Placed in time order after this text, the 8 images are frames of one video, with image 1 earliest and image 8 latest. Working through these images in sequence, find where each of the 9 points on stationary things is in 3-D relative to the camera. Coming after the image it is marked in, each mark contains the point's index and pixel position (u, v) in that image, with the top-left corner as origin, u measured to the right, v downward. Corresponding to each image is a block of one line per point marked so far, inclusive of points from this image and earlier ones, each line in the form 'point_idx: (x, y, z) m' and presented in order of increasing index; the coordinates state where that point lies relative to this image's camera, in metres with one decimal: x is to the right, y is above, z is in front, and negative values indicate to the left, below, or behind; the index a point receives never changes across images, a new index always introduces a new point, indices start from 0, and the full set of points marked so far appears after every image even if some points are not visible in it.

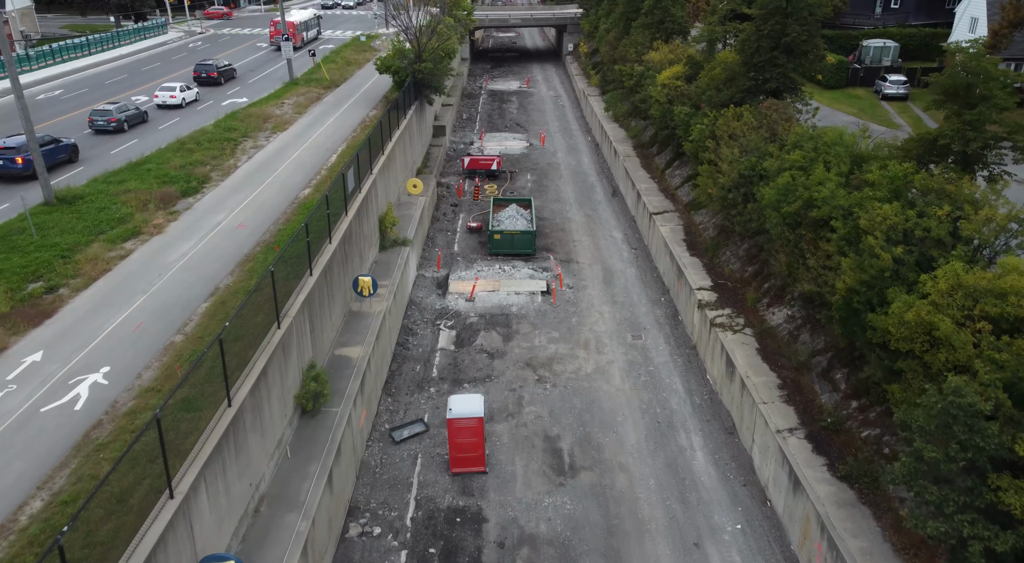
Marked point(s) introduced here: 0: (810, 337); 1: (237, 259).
0: (+7.0, -1.3, +18.3) m
1: (-6.9, +0.5, +19.4) m
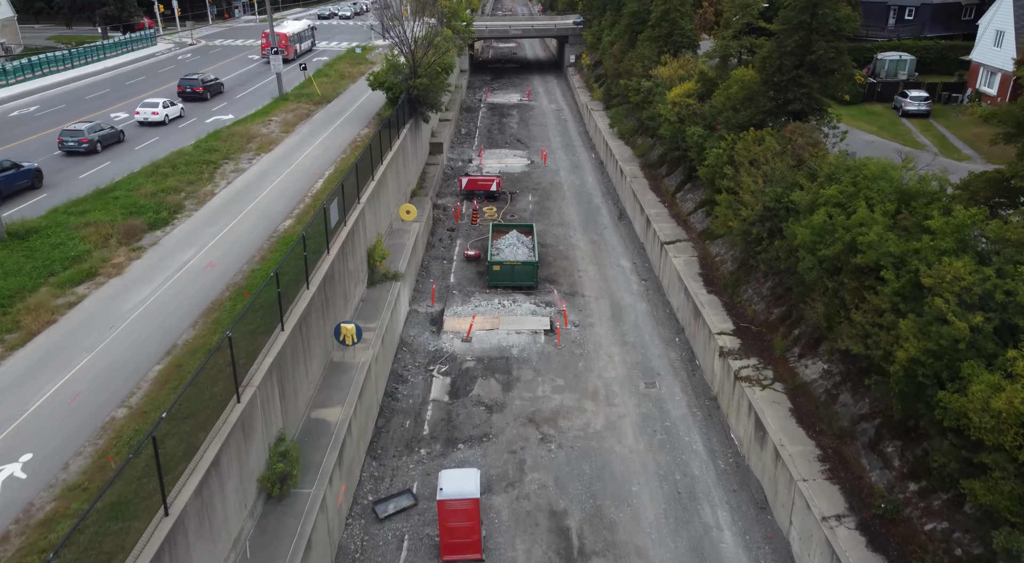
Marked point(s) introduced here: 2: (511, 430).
0: (+7.0, -2.4, +16.1) m
1: (-6.8, -0.6, +17.1) m
2: (0.0, -3.7, +19.1) m
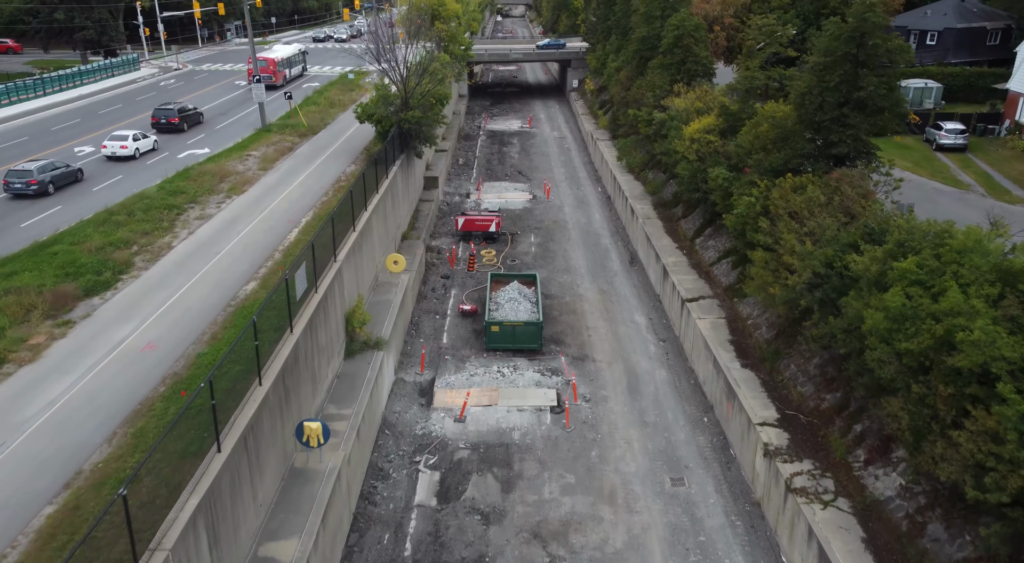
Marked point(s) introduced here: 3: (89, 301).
0: (+7.0, -4.1, +12.7) m
1: (-6.8, -2.3, +13.8) m
2: (0.0, -5.4, +15.6) m
3: (-10.0, -0.5, +18.4) m
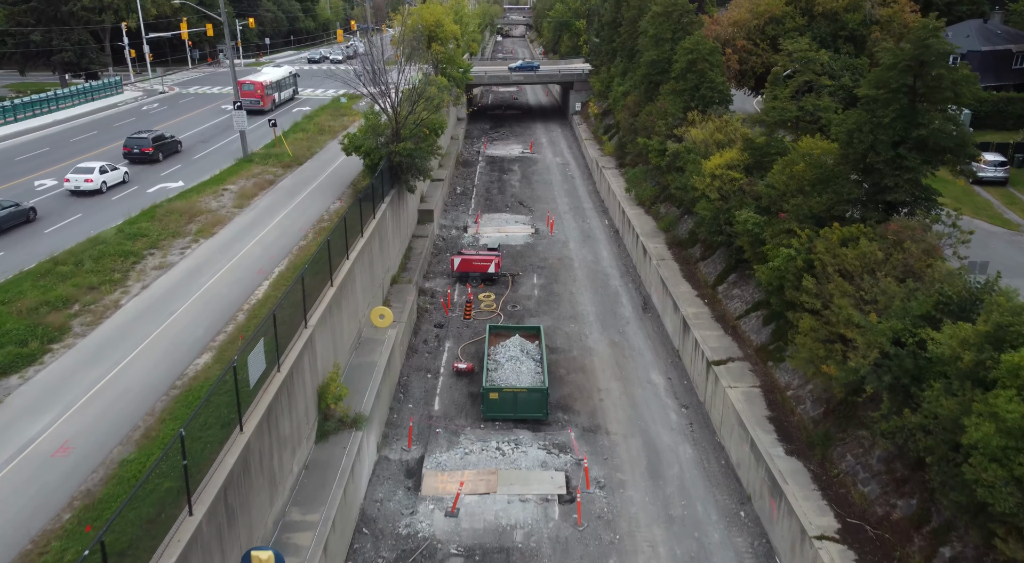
0: (+7.1, -5.5, +9.5) m
1: (-6.8, -3.7, +10.6) m
2: (0.0, -6.8, +12.4) m
3: (-10.0, -2.0, +15.3) m
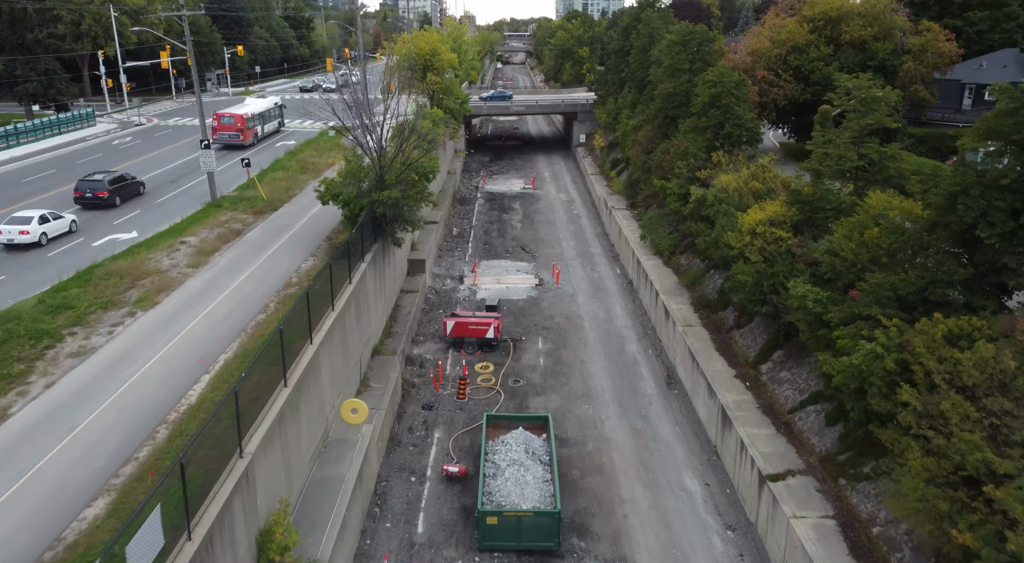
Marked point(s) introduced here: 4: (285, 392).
0: (+7.1, -7.1, +4.9) m
1: (-6.7, -5.4, +6.1) m
2: (+0.1, -8.6, +7.8) m
3: (-9.9, -3.8, +10.9) m
4: (-4.7, -2.2, +16.0) m
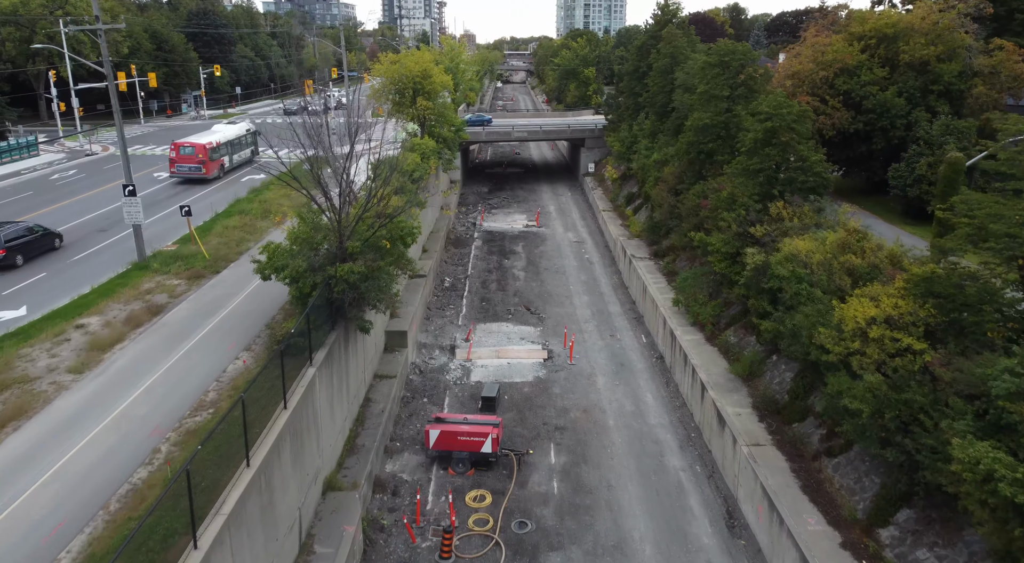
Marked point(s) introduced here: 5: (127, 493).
0: (+7.2, -9.3, -2.1) m
1: (-6.6, -7.5, -0.9) m
2: (+0.2, -10.8, +0.8) m
3: (-9.8, -6.0, +3.9) m
4: (-4.6, -4.6, +9.1) m
5: (-6.5, -3.5, +13.1) m
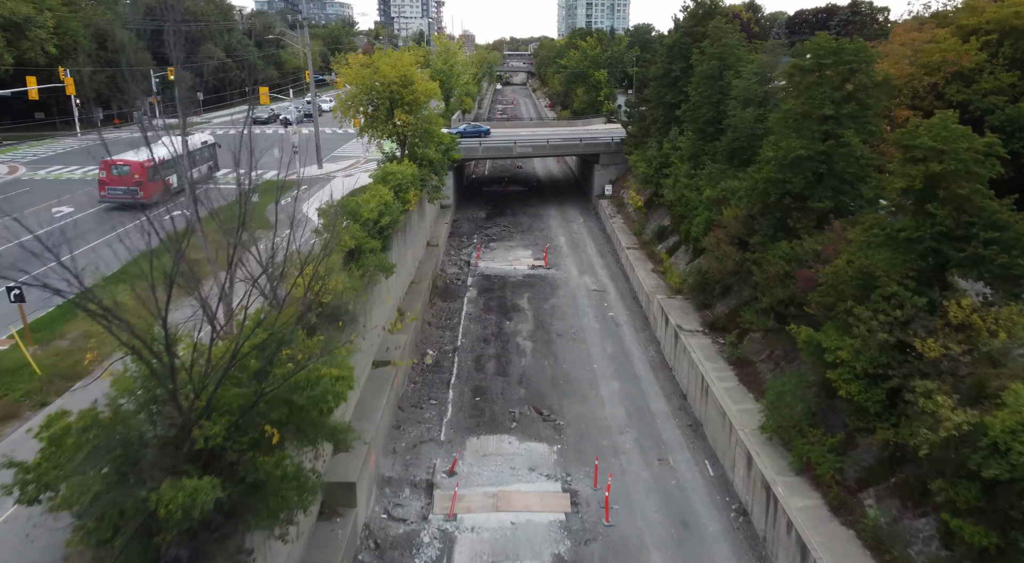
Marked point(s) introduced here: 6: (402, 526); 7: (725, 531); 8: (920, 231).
0: (+7.4, -12.1, -12.2) m
1: (-6.4, -10.3, -11.0) m
2: (+0.4, -13.6, -9.3) m
3: (-9.6, -8.9, -6.2) m
4: (-4.4, -7.4, -1.0) m
5: (-6.3, -6.4, +3.0) m
6: (-2.8, -6.1, +19.0) m
7: (+5.2, -6.1, +18.8) m
8: (+8.6, +1.2, +16.2) m
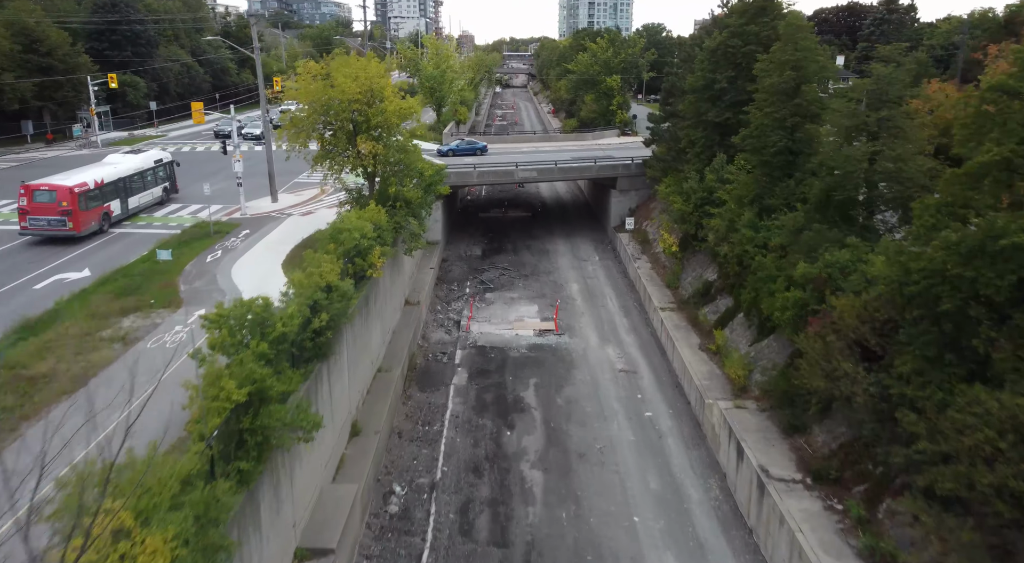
0: (+7.5, -15.0, -21.7) m
1: (-6.3, -13.3, -20.4) m
2: (+0.5, -16.6, -18.8) m
3: (-9.5, -11.9, -15.7) m
4: (-4.3, -10.4, -10.5) m
5: (-6.2, -9.3, -6.5) m
6: (-2.7, -9.0, +9.6) m
7: (+5.3, -9.1, +9.3) m
8: (+8.7, -1.8, +6.8) m
